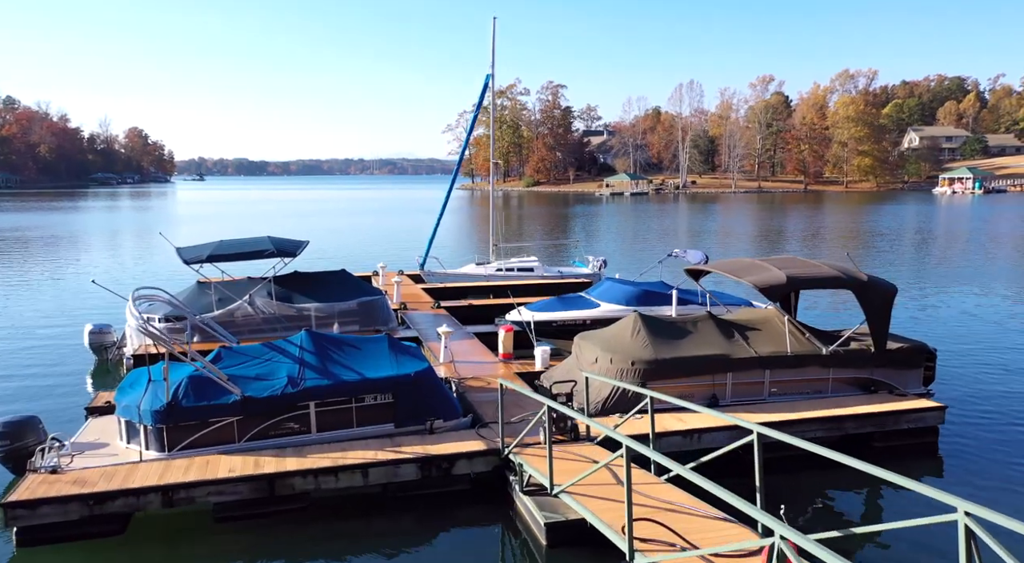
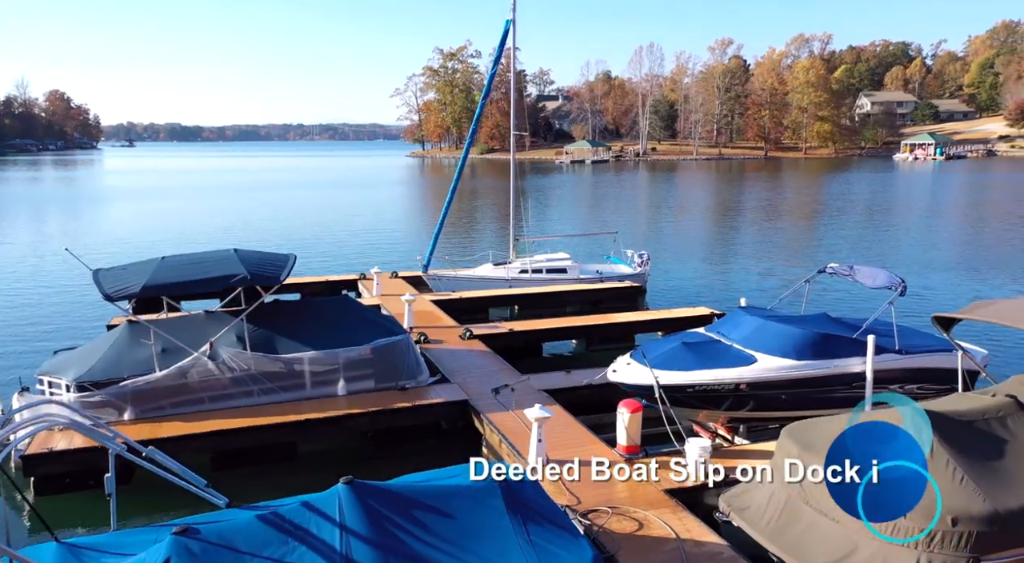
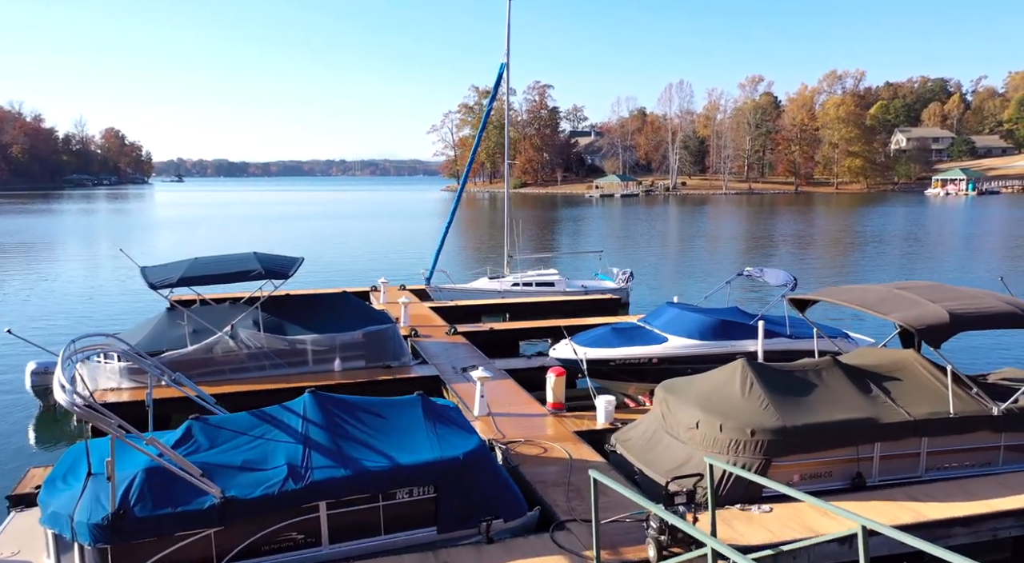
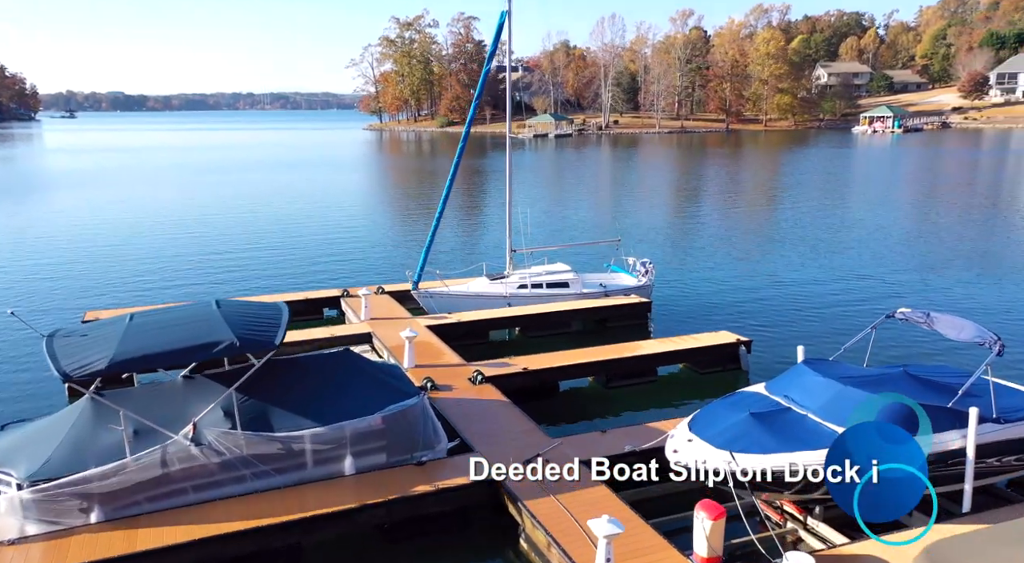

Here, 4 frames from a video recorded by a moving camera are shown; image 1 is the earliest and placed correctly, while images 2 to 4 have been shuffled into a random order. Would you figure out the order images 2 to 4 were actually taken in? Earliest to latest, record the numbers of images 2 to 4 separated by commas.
3, 2, 4
